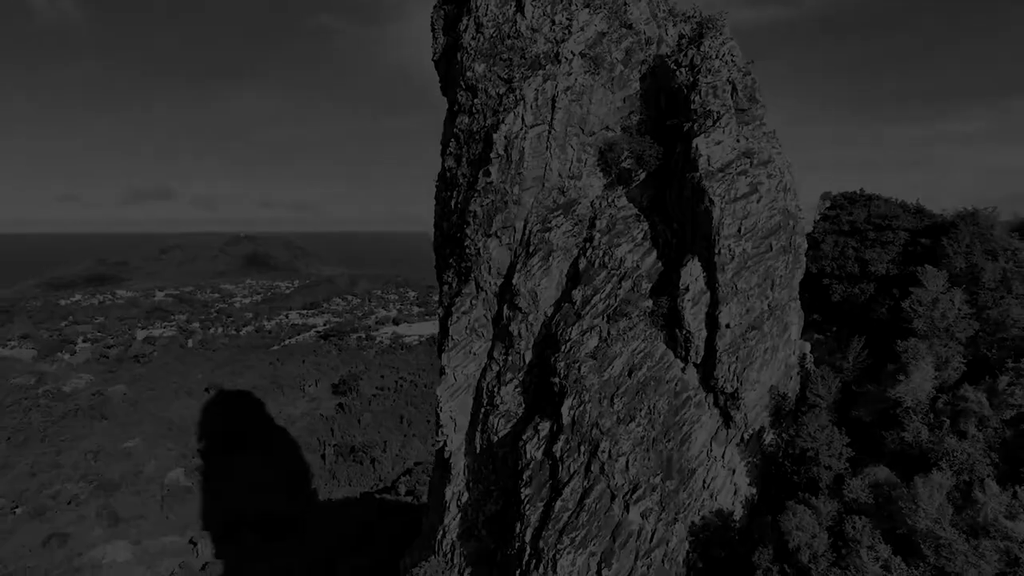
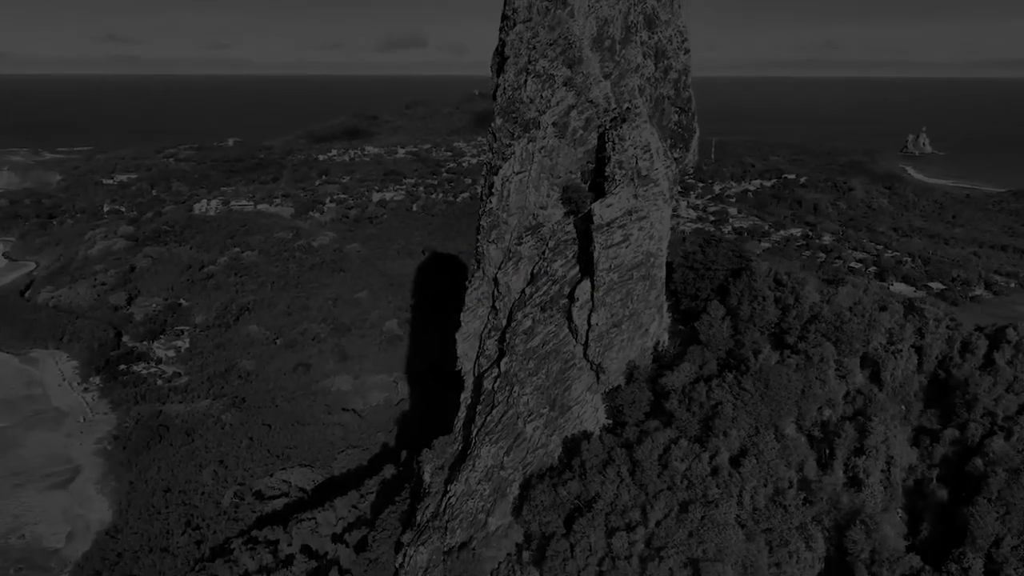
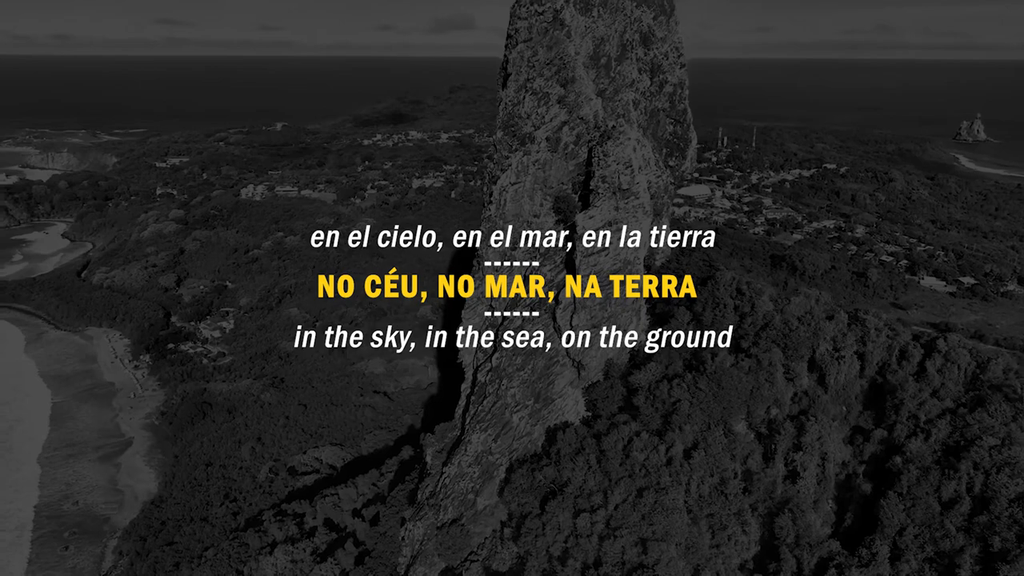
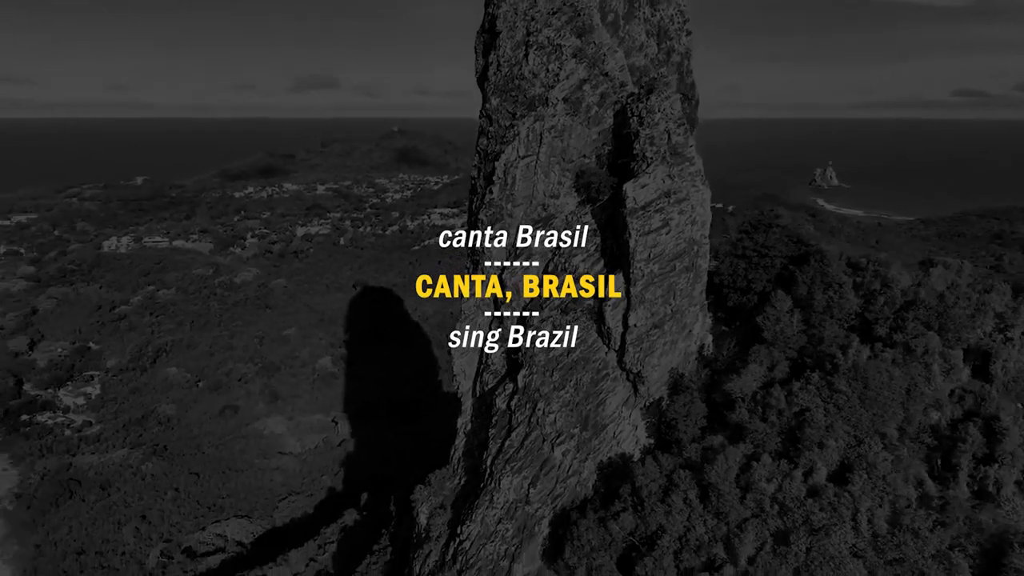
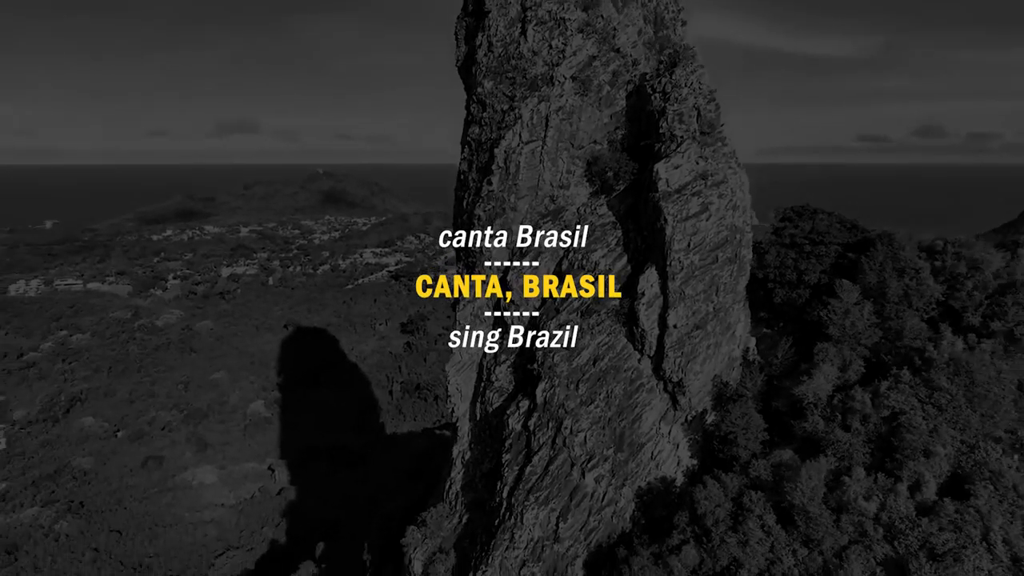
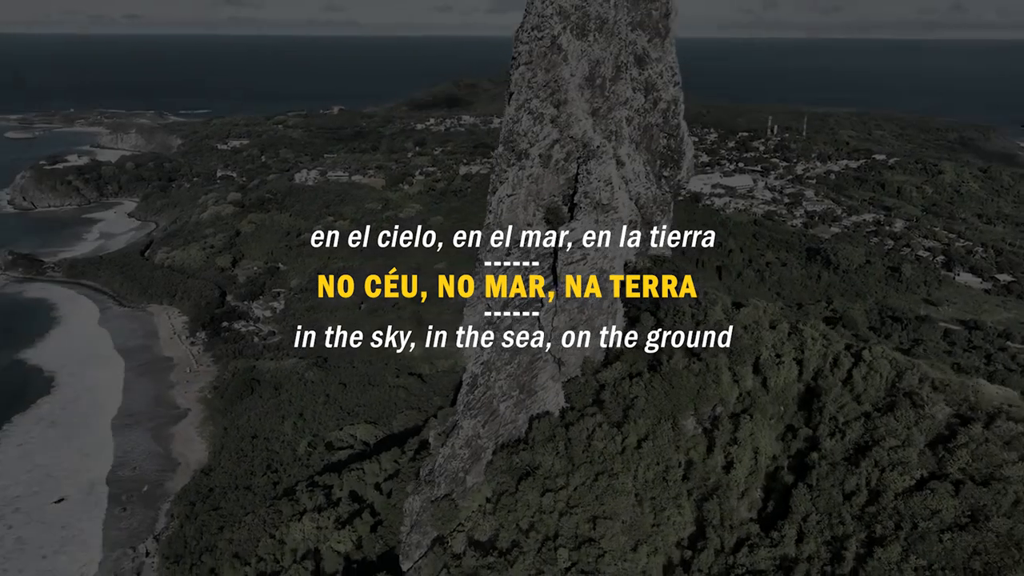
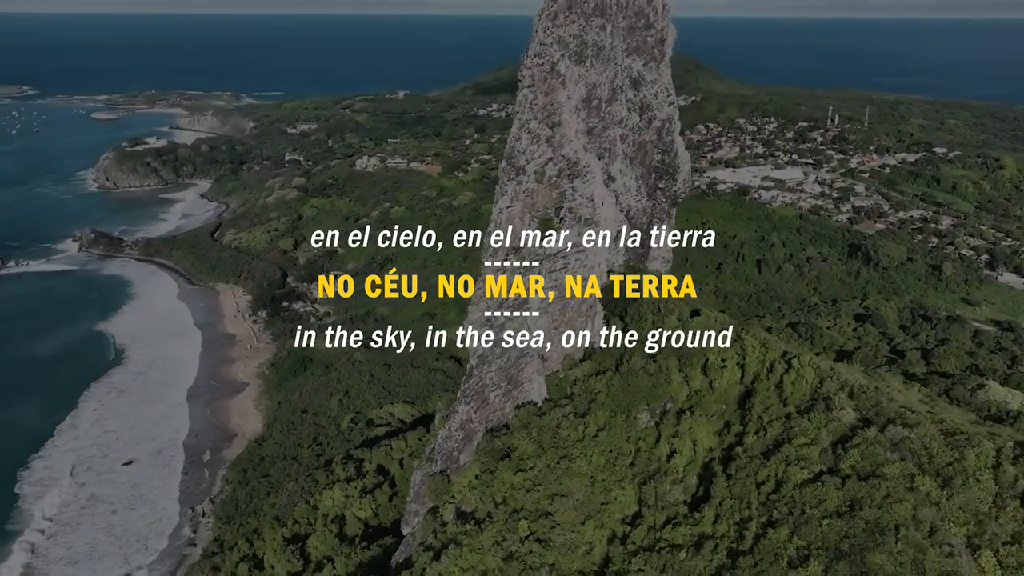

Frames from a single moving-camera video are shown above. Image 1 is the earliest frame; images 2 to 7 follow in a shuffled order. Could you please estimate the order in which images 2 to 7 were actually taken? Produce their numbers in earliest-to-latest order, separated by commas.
5, 4, 2, 3, 6, 7
